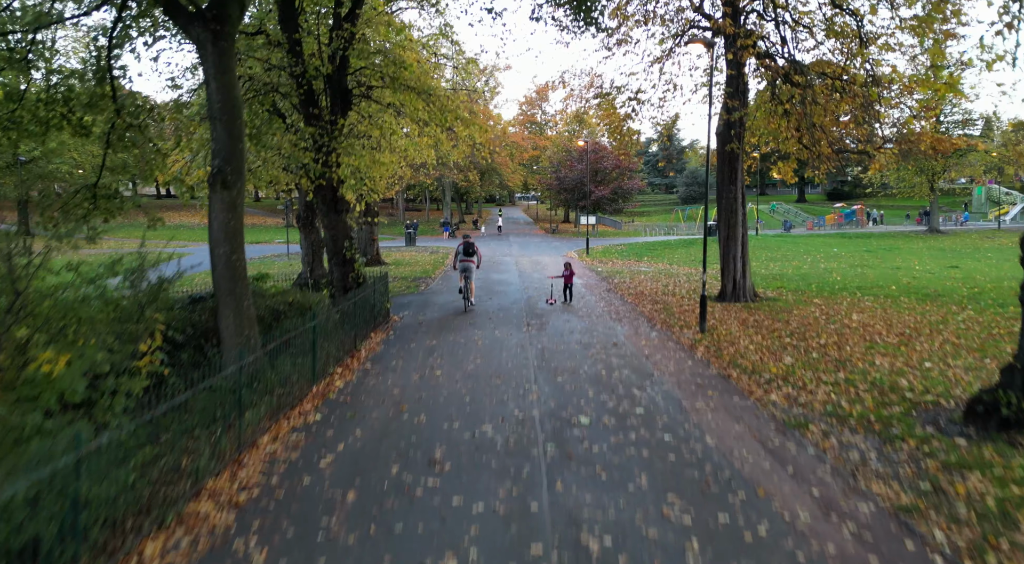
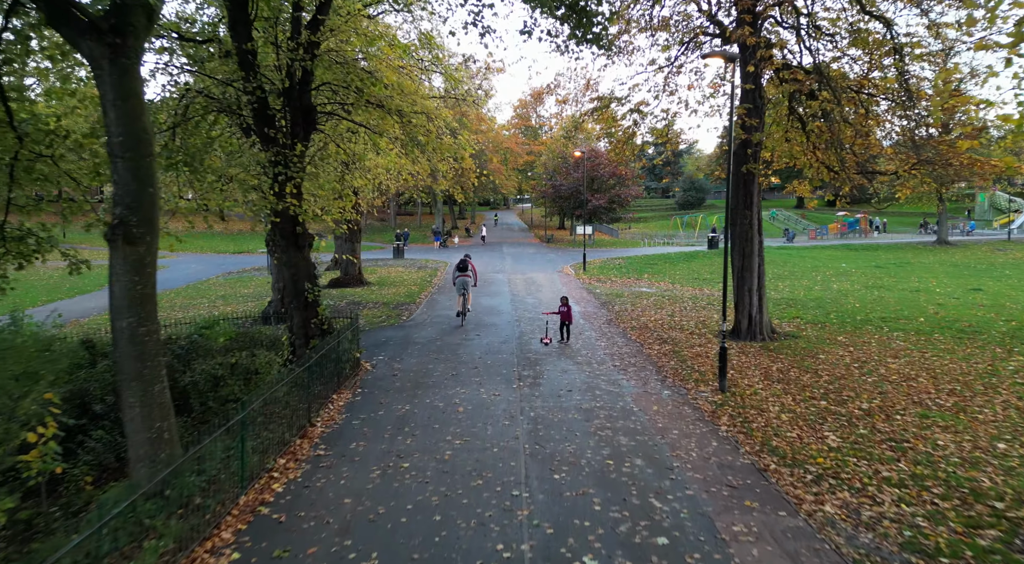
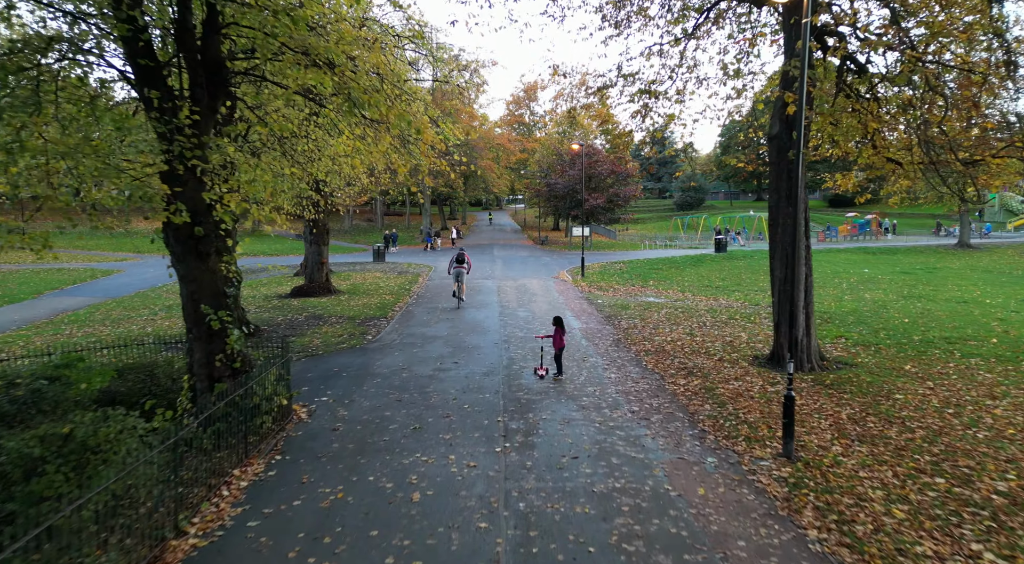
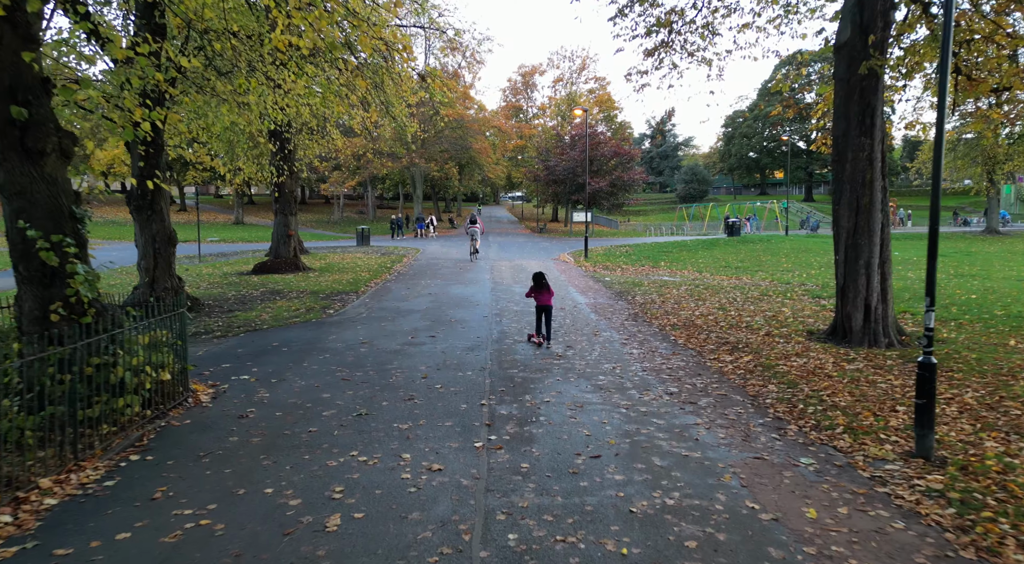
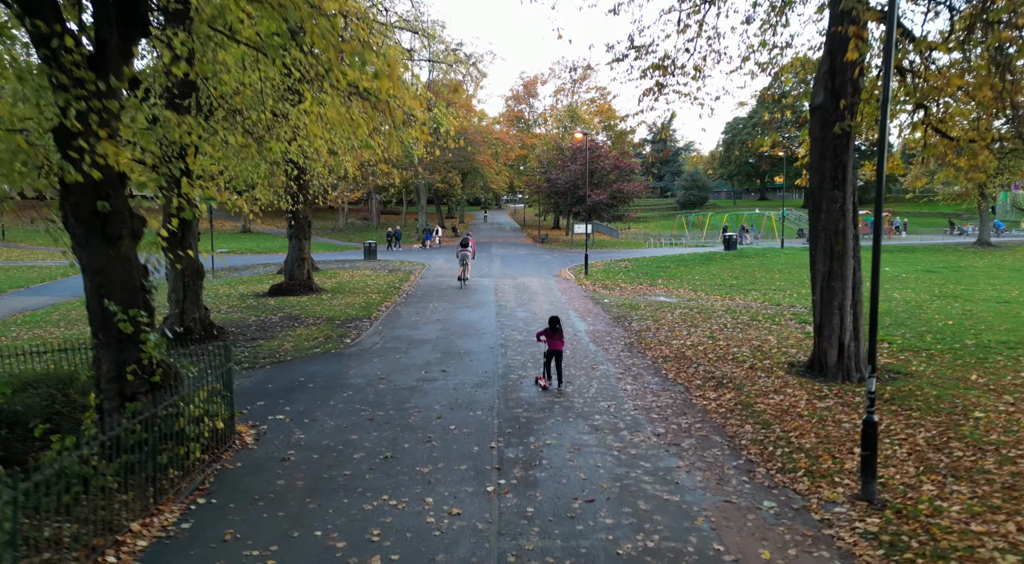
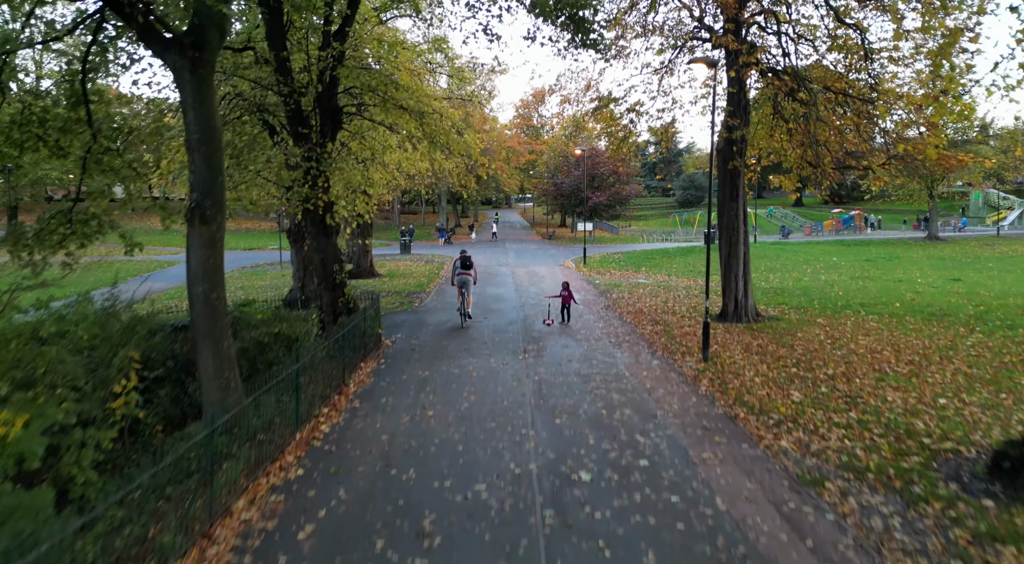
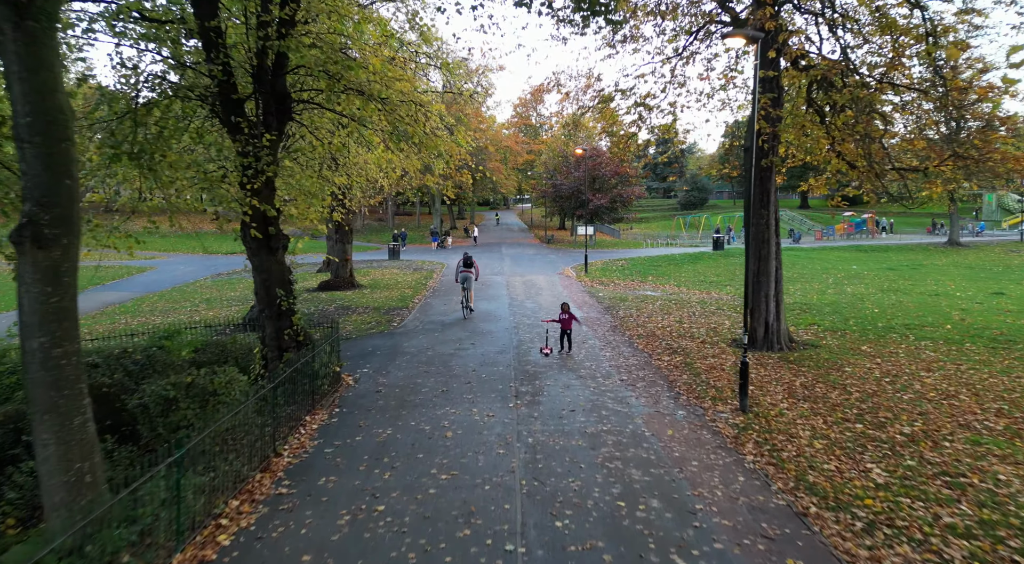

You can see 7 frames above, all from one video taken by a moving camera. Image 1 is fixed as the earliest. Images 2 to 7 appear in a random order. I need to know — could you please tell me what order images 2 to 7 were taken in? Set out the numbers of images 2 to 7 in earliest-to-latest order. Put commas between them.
6, 2, 7, 3, 5, 4
